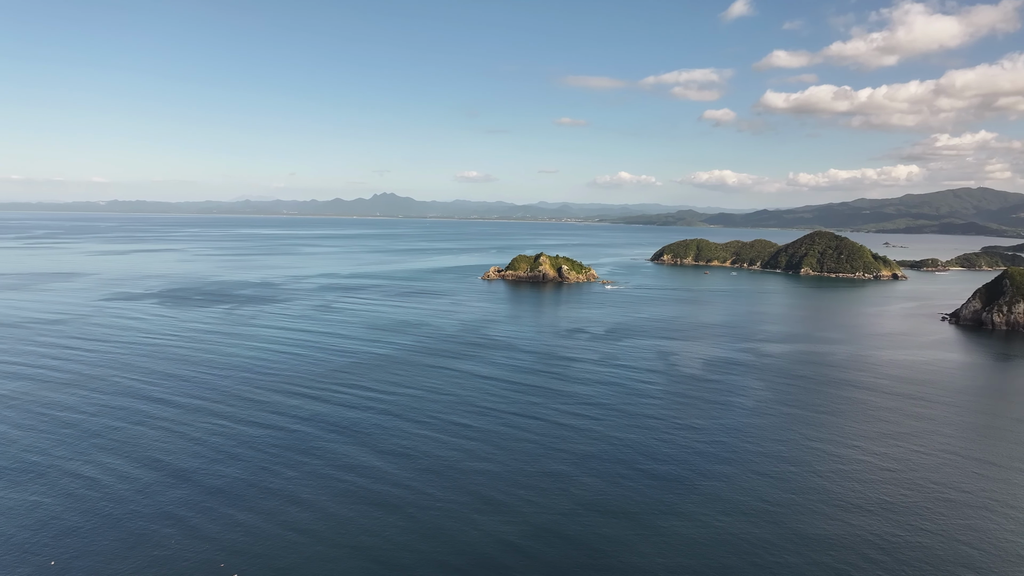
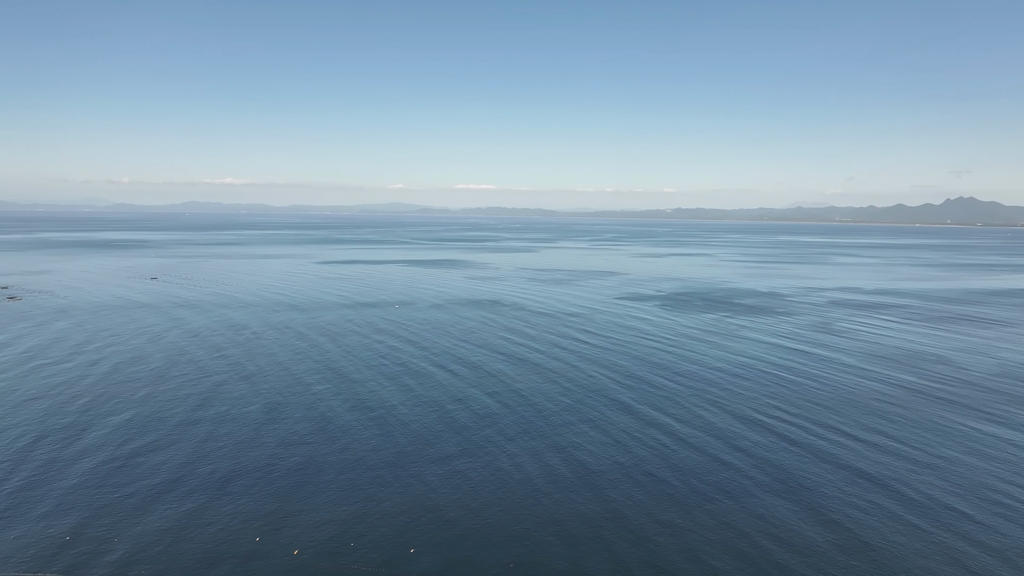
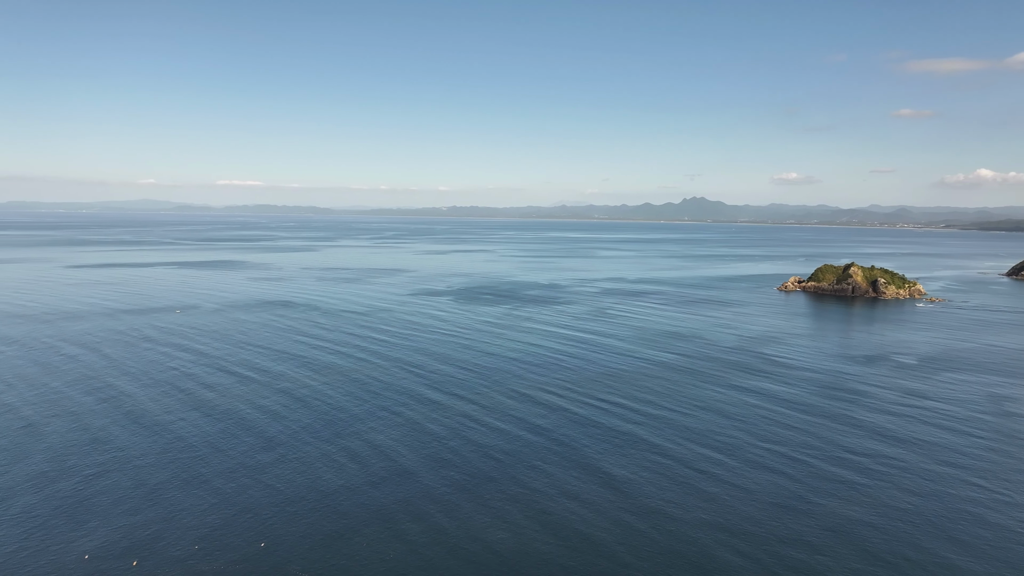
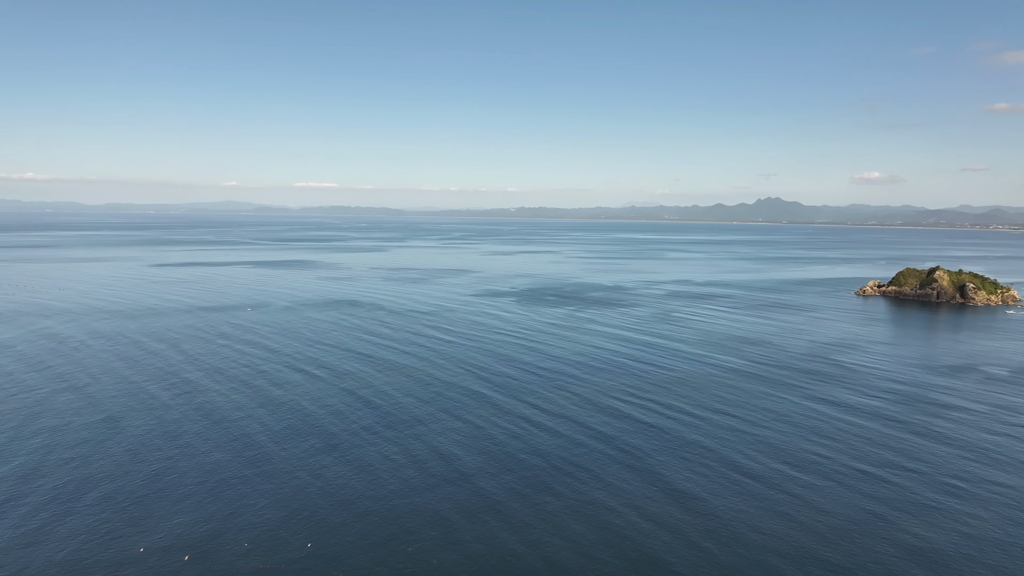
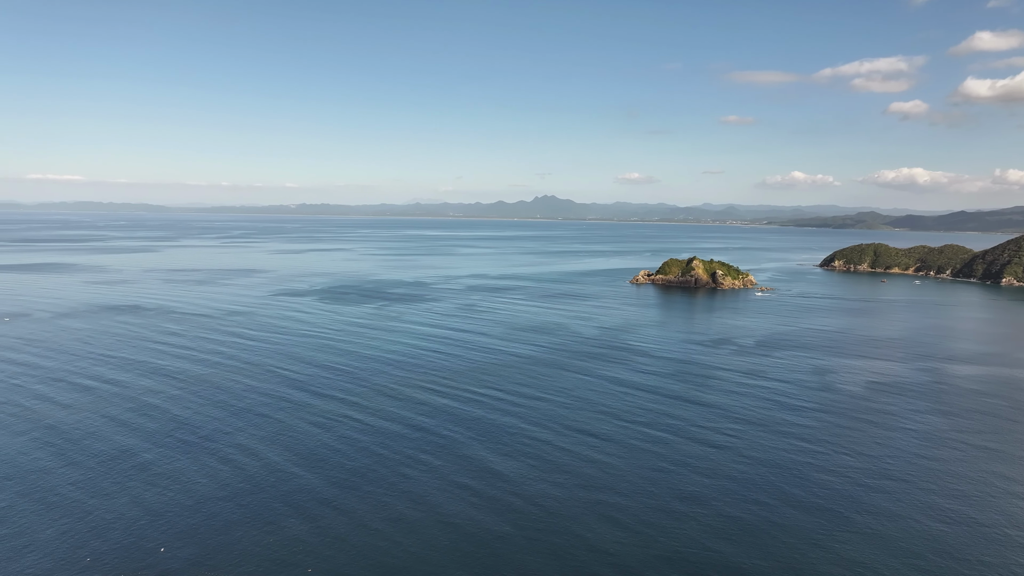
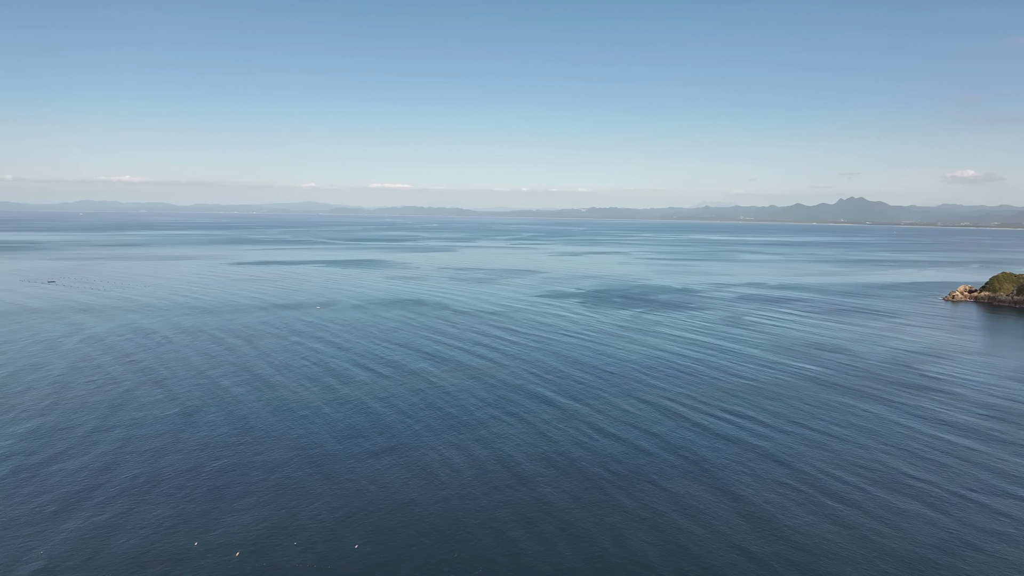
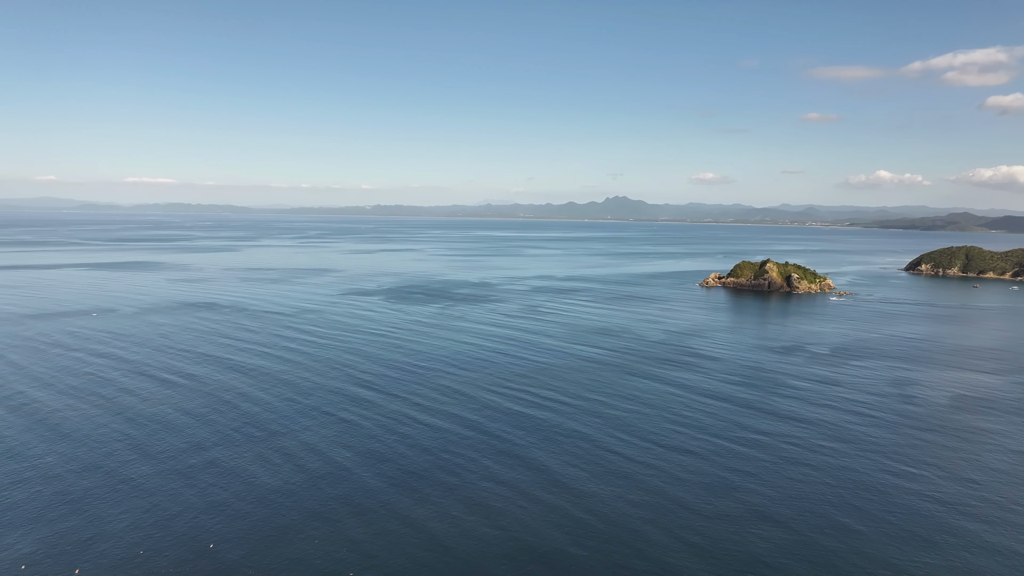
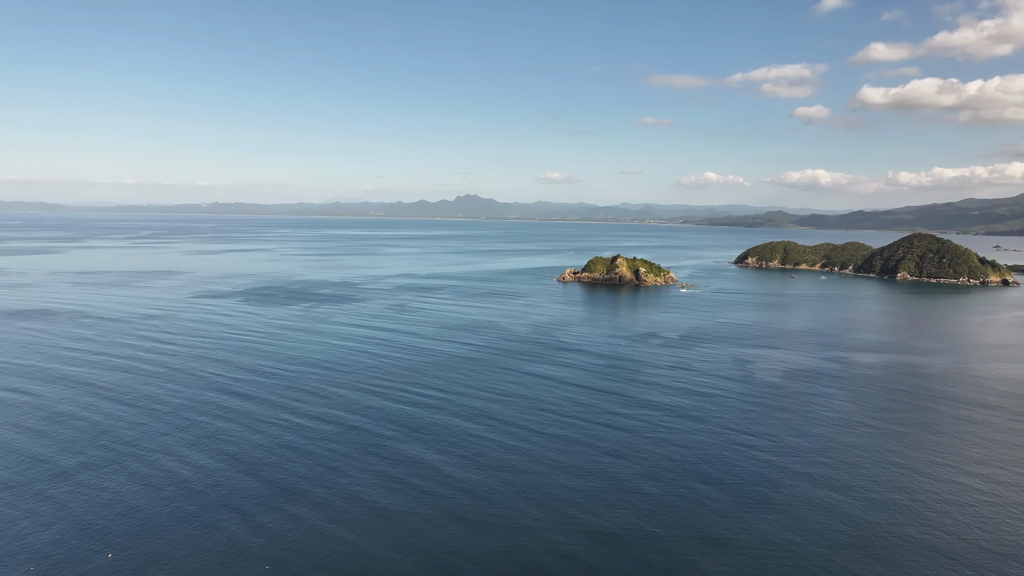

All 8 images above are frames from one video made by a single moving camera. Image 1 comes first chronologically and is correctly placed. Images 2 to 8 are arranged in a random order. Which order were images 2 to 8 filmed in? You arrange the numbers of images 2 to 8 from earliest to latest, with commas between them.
8, 5, 7, 3, 4, 6, 2
